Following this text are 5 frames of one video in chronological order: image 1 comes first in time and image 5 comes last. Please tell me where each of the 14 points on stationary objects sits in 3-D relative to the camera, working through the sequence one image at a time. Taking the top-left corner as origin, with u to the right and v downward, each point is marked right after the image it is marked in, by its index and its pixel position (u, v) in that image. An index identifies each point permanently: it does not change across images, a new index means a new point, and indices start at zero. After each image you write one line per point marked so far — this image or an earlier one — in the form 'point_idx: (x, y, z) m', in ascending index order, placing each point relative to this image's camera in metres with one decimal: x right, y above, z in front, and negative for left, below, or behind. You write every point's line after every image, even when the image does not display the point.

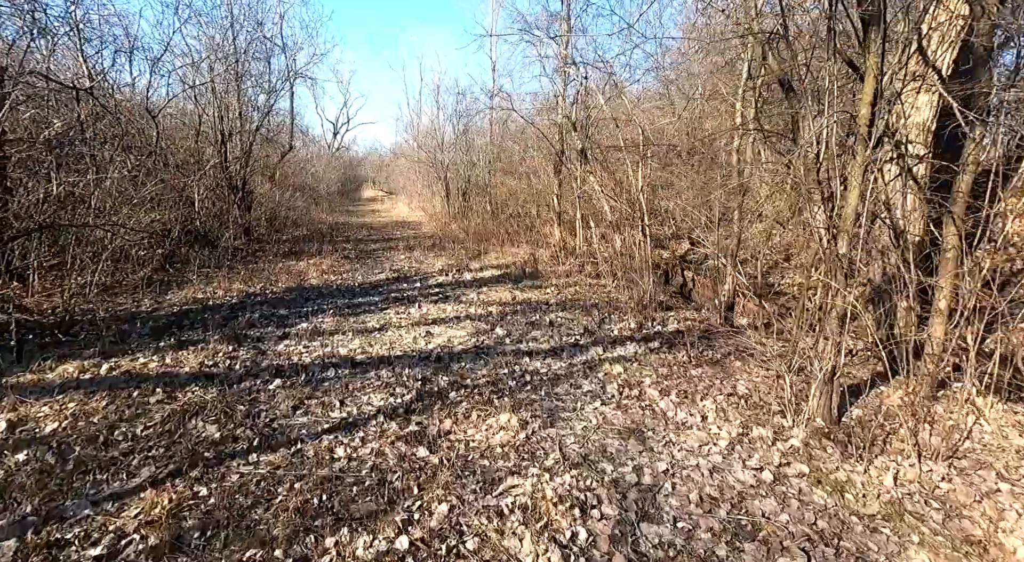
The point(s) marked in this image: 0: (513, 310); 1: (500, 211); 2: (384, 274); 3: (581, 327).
0: (0.0, -0.4, +9.2) m
1: (-0.3, +2.1, +19.9) m
2: (-2.6, +0.2, +14.0) m
3: (+0.8, -0.6, +8.3) m
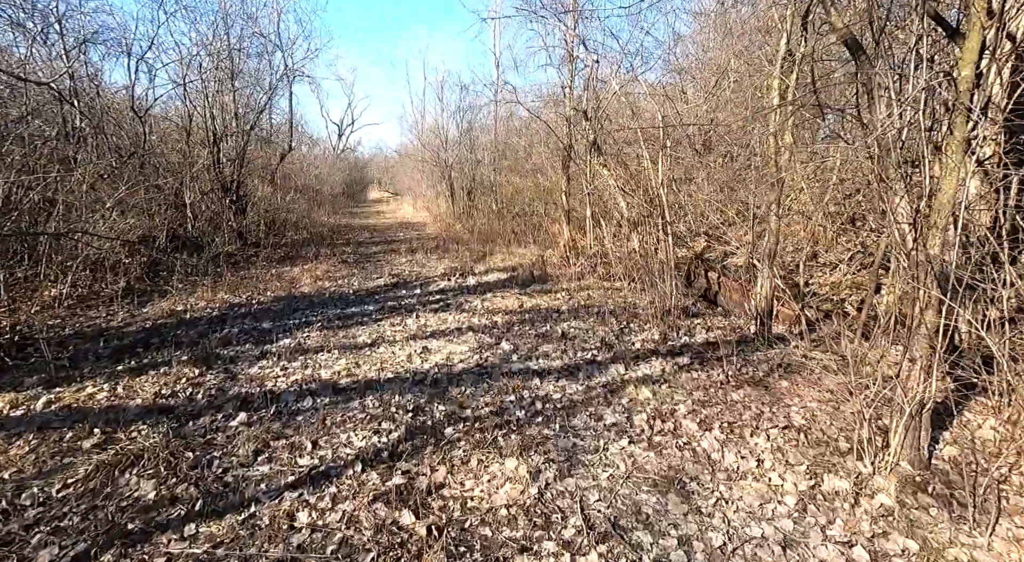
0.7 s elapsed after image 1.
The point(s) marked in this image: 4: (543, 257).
0: (+0.1, -0.5, +8.3) m
1: (-0.1, +2.0, +19.0) m
2: (-2.5, 0.0, +13.1) m
3: (+0.9, -0.6, +7.4) m
4: (+0.7, +0.5, +15.3) m
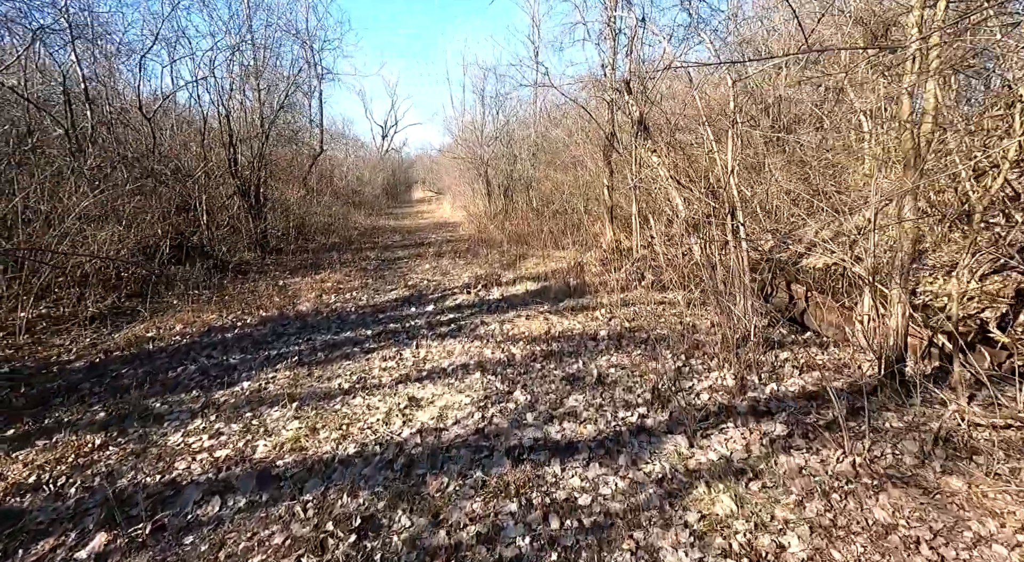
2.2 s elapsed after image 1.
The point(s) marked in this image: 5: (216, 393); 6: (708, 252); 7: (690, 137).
0: (+0.3, -0.7, +6.5) m
1: (+0.8, +1.9, +17.1) m
2: (-1.9, -0.2, +11.4) m
3: (+1.1, -0.8, +5.5) m
4: (+1.4, +0.4, +13.4) m
5: (-2.9, -1.1, +6.7) m
6: (+1.7, +0.3, +5.9) m
7: (+1.7, +1.4, +6.6) m
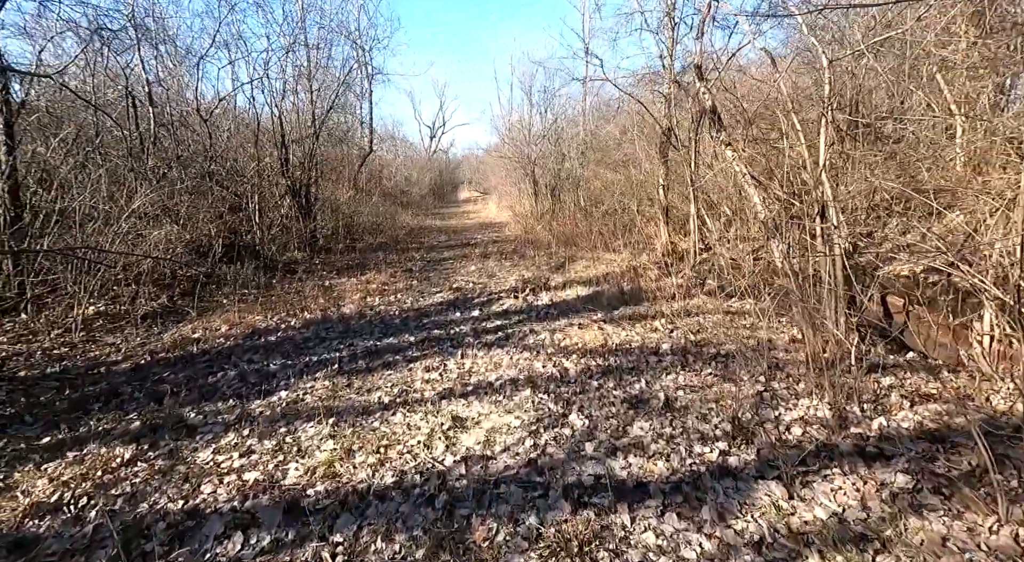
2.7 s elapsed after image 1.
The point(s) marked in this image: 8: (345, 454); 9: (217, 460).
0: (+0.8, -0.7, +5.9) m
1: (+2.0, +1.8, +16.5) m
2: (-1.1, -0.2, +11.0) m
3: (+1.5, -0.9, +4.9) m
4: (+2.3, +0.3, +12.7) m
5: (-2.4, -1.1, +6.3) m
6: (+2.2, +0.2, +5.2) m
7: (+2.2, +1.3, +5.9) m
8: (-1.2, -1.2, +4.7) m
9: (-2.2, -1.3, +4.9) m
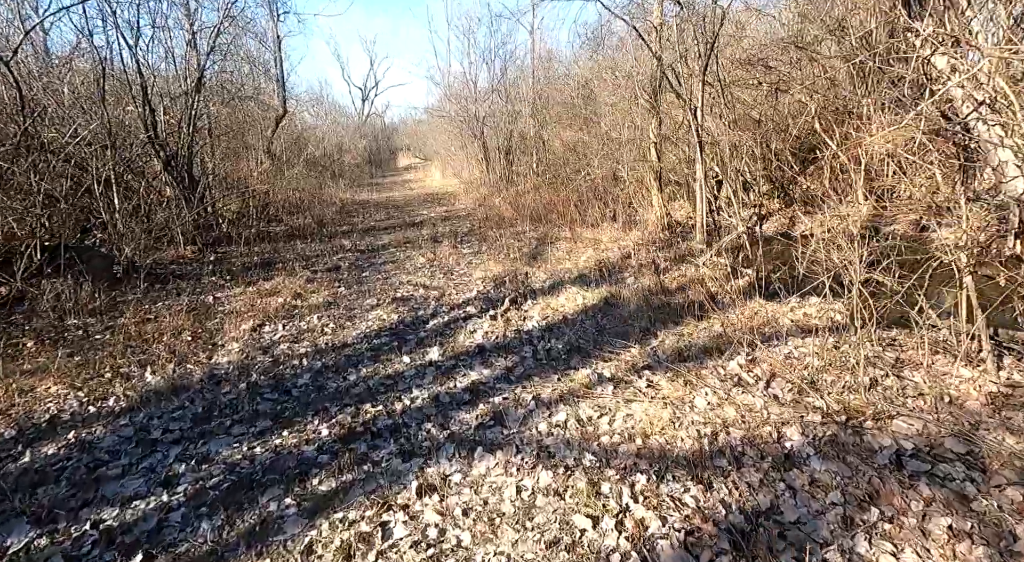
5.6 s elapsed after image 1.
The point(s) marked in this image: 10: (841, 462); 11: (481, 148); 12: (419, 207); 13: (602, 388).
0: (+0.9, -1.0, +2.7) m
1: (+1.1, +2.1, +13.2) m
2: (-1.4, -0.4, +7.6) m
3: (+1.7, -1.2, +1.7) m
4: (+1.8, +0.4, +9.5) m
5: (-2.3, -1.6, +2.9) m
6: (+2.2, -0.1, +2.1) m
7: (+2.2, +1.1, +2.7) m
8: (-0.9, -1.7, +1.4) m
9: (-1.9, -1.8, +1.5) m
10: (+1.8, -1.0, +3.7) m
11: (-0.7, +3.3, +16.7) m
12: (-2.5, +2.0, +18.2) m
13: (+0.6, -0.6, +4.9) m
